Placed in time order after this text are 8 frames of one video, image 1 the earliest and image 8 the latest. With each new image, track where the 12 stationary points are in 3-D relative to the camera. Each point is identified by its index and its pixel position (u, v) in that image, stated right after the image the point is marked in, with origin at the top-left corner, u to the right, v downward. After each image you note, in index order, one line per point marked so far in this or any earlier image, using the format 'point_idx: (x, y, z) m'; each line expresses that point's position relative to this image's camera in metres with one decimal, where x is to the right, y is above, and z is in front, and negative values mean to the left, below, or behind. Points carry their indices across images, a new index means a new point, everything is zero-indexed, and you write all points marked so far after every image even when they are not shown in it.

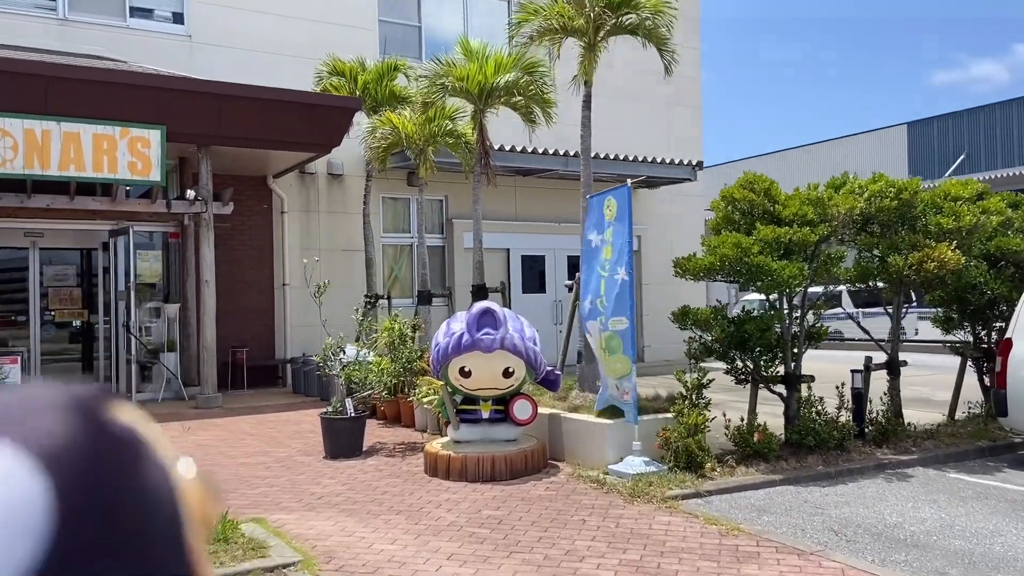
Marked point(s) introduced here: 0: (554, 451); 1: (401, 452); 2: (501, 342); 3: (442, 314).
0: (+0.4, -1.6, +8.3) m
1: (-1.2, -1.7, +8.8) m
2: (-0.1, -0.5, +7.5) m
3: (-1.3, -0.5, +15.5) m
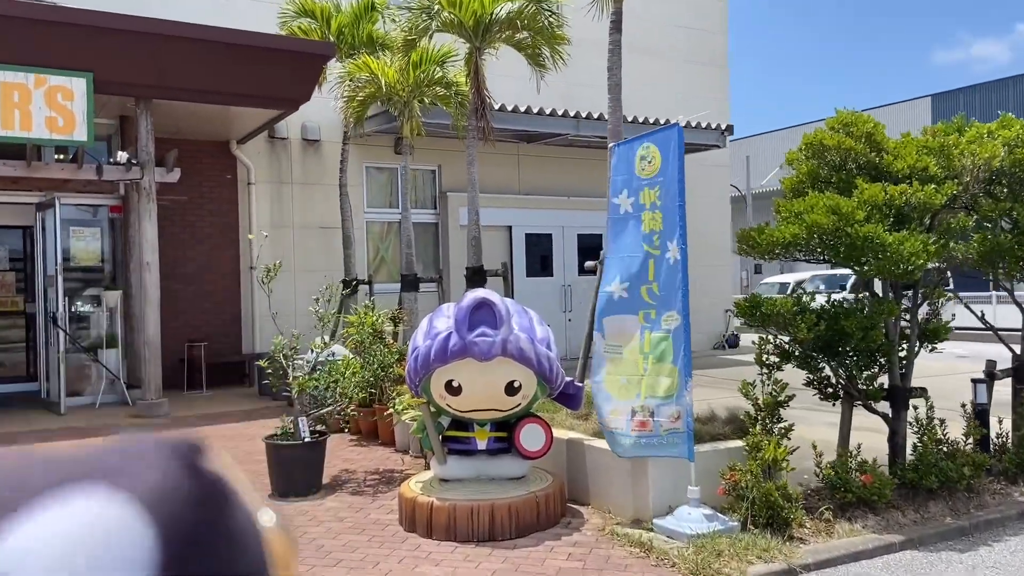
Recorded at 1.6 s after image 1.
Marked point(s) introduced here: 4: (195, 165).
0: (+0.5, -1.5, +6.2) m
1: (-1.1, -1.6, +6.7) m
2: (-0.1, -0.4, +5.4) m
3: (-1.3, -0.2, +13.4) m
4: (-4.7, +1.8, +12.6) m
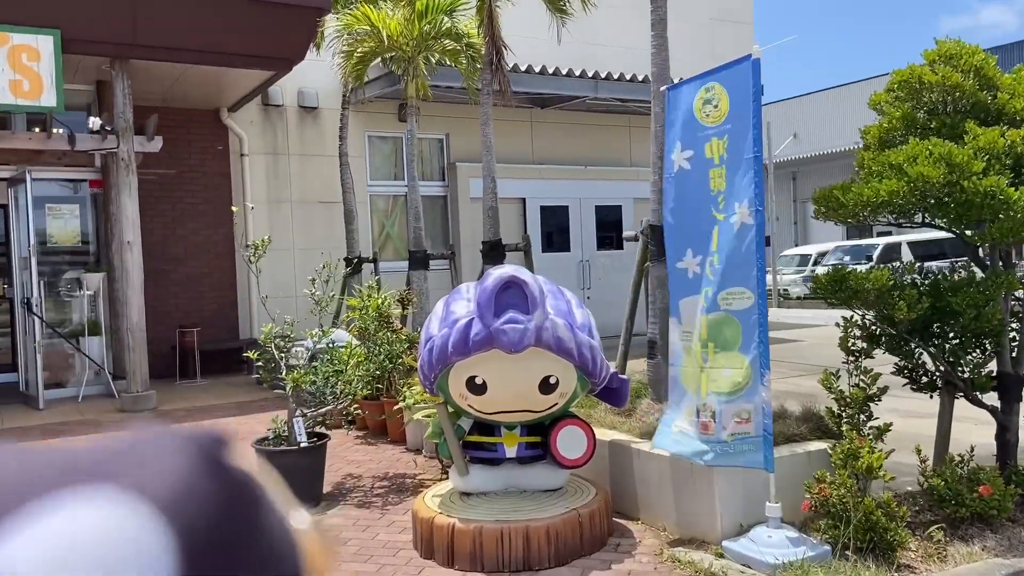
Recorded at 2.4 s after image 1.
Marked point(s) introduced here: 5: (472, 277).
0: (+0.7, -1.3, +5.2) m
1: (-0.9, -1.4, +5.8) m
2: (+0.1, -0.2, +4.4) m
3: (-1.0, +0.1, +12.4) m
4: (-4.5, +2.1, +11.6) m
5: (-0.6, +0.2, +12.9) m
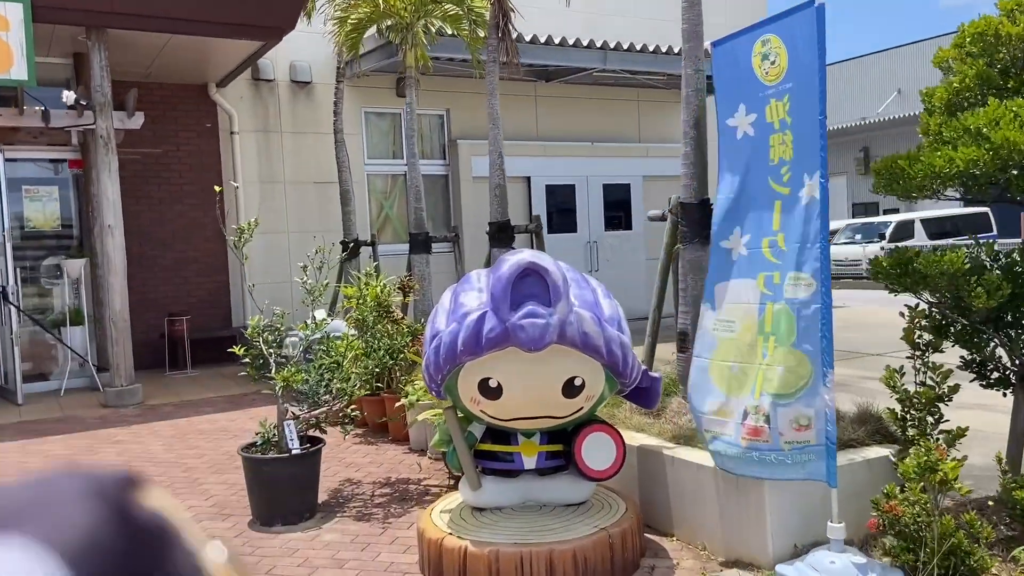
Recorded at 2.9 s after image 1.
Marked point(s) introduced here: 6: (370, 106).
0: (+0.8, -1.3, +4.6) m
1: (-0.8, -1.4, +5.2) m
2: (+0.2, -0.2, +3.8) m
3: (-0.9, +0.3, +11.8) m
4: (-4.4, +2.3, +11.0) m
5: (-0.6, +0.4, +12.2) m
6: (-2.0, +2.5, +11.7) m
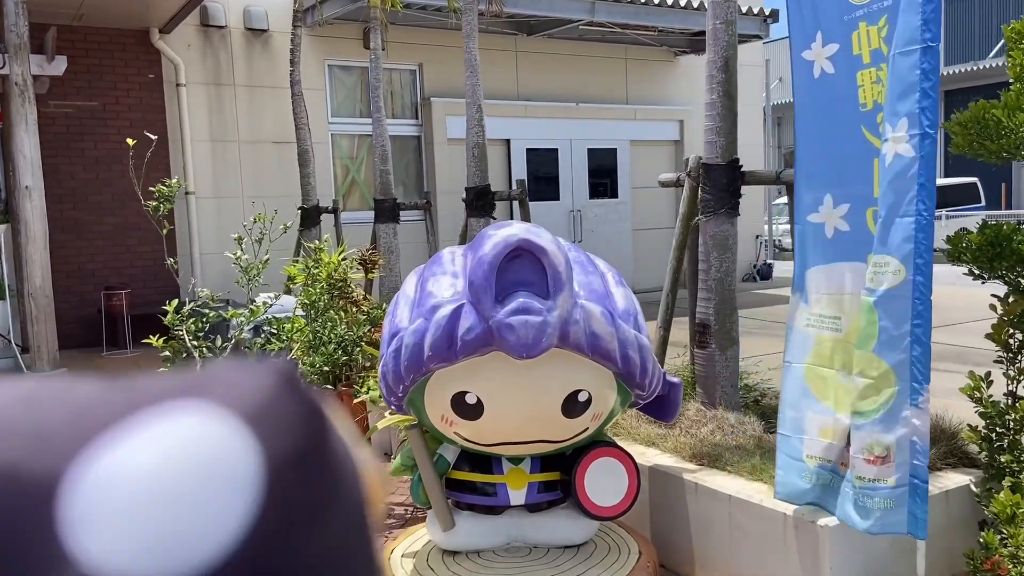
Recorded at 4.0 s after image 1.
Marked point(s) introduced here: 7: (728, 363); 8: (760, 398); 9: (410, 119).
0: (+0.7, -1.2, +3.7) m
1: (-0.9, -1.2, +4.3) m
2: (+0.2, -0.1, +2.8) m
3: (-1.2, +0.7, +10.7) m
4: (-4.7, +2.6, +9.8) m
5: (-0.9, +0.8, +11.2) m
6: (-2.2, +2.9, +10.6) m
7: (+1.1, -0.4, +4.4) m
8: (+1.4, -0.6, +4.8) m
9: (-1.3, +2.2, +11.1) m
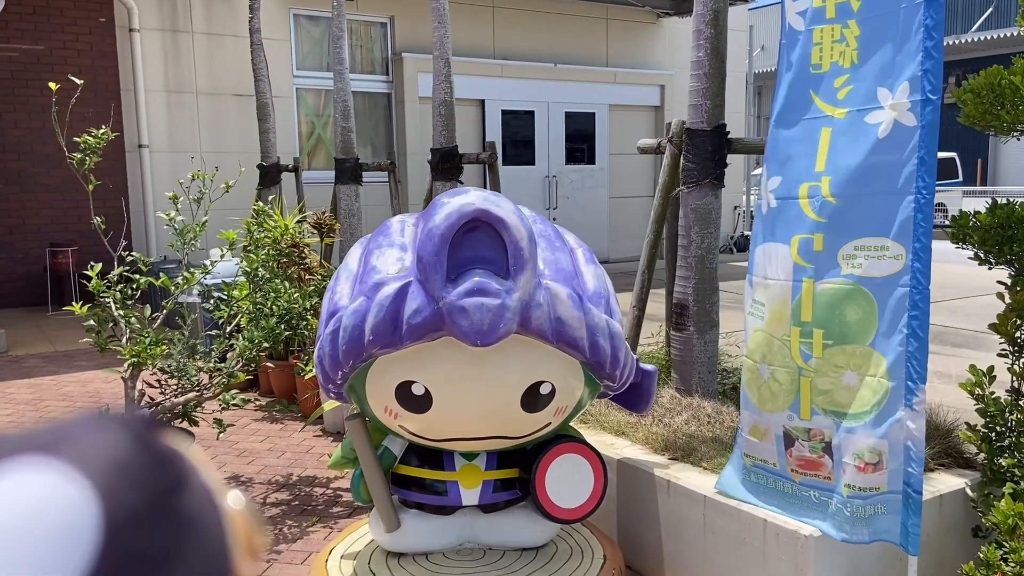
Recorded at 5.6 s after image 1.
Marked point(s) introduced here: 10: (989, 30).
0: (+0.5, -1.1, +3.4) m
1: (-1.1, -1.1, +3.9) m
2: (0.0, -0.1, +2.5) m
3: (-1.6, +1.1, +10.3) m
4: (-5.0, +3.1, +9.1) m
5: (-1.2, +1.2, +10.8) m
6: (-2.5, +3.3, +10.0) m
7: (+0.9, -0.3, +4.1) m
8: (+1.2, -0.5, +4.5) m
9: (-1.7, +2.7, +10.6) m
10: (+10.7, +5.8, +19.0) m
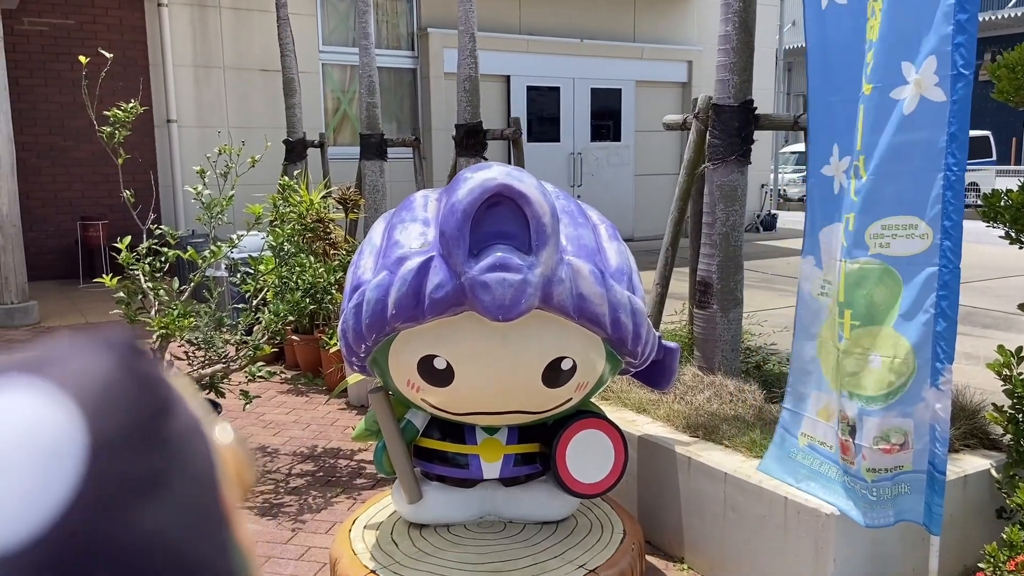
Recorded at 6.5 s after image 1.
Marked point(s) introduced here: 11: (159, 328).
0: (+0.6, -1.0, +3.4) m
1: (-1.0, -1.0, +4.0) m
2: (+0.1, 0.0, +2.5) m
3: (-1.3, +1.4, +10.3) m
4: (-4.7, +3.4, +9.2) m
5: (-0.9, +1.5, +10.8) m
6: (-2.2, +3.6, +10.0) m
7: (+1.0, -0.2, +4.1) m
8: (+1.3, -0.4, +4.5) m
9: (-1.3, +3.0, +10.5) m
10: (+11.3, +6.2, +18.6) m
11: (-1.6, -0.2, +3.8) m
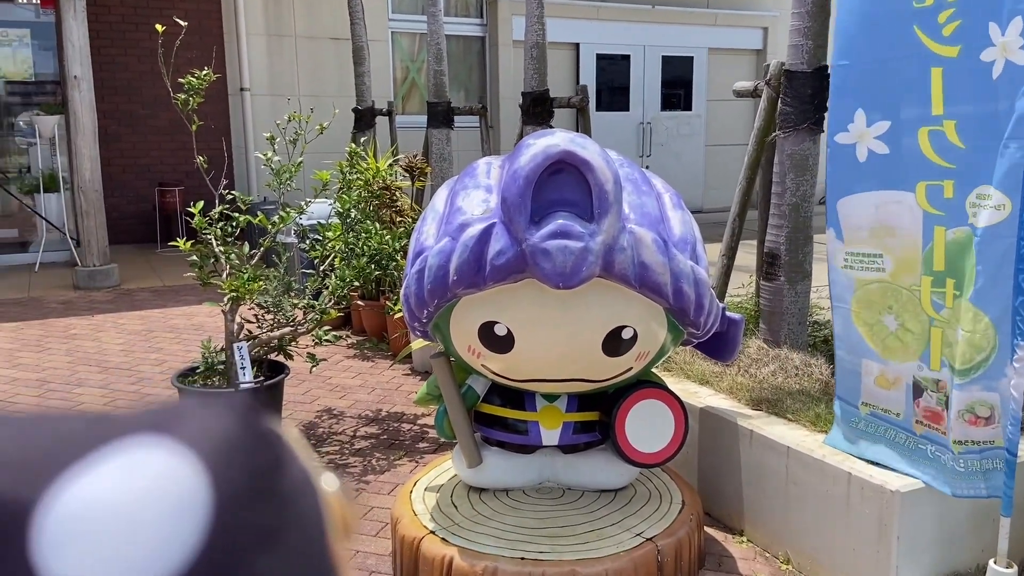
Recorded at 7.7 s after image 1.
0: (+0.8, -0.9, +3.4) m
1: (-0.7, -0.8, +4.1) m
2: (+0.3, +0.1, +2.4) m
3: (-0.4, +1.8, +10.3) m
4: (-3.9, +3.8, +9.4) m
5: (0.0, +1.9, +10.8) m
6: (-1.4, +4.0, +10.0) m
7: (+1.3, 0.0, +4.0) m
8: (+1.7, -0.3, +4.4) m
9: (-0.5, +3.4, +10.5) m
10: (+12.8, +6.7, +17.4) m
11: (-1.3, 0.0, +3.9) m
